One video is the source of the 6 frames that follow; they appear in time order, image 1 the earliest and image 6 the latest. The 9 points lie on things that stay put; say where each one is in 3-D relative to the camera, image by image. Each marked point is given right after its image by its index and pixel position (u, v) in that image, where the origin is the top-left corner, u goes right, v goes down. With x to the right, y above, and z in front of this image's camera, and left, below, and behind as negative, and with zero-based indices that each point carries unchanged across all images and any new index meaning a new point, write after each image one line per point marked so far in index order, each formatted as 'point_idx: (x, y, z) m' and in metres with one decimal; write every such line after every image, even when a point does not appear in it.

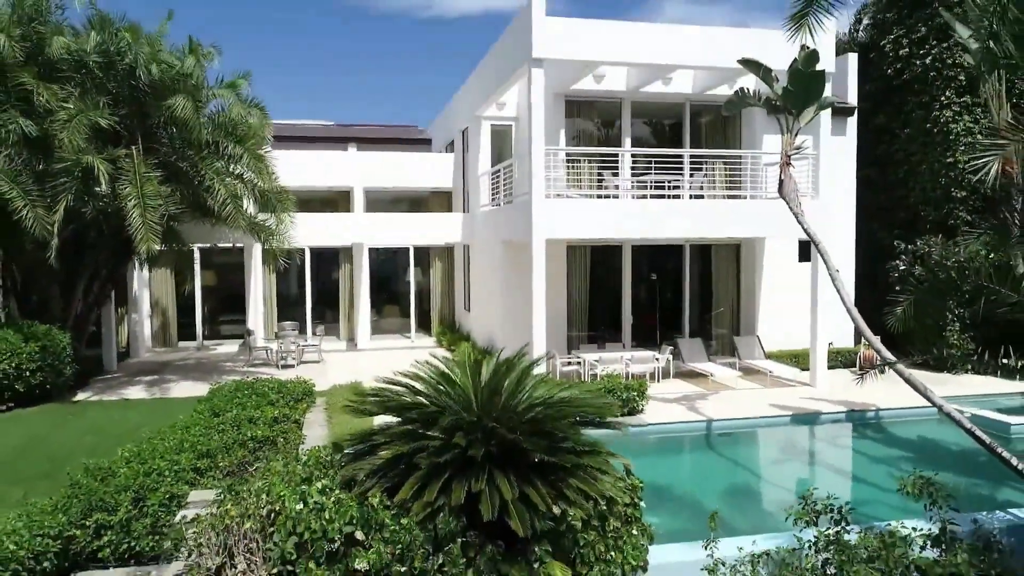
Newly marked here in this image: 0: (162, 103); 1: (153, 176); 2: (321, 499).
0: (-5.0, +2.7, +11.2) m
1: (-4.9, +1.5, +10.7) m
2: (-1.2, -1.3, +4.7) m
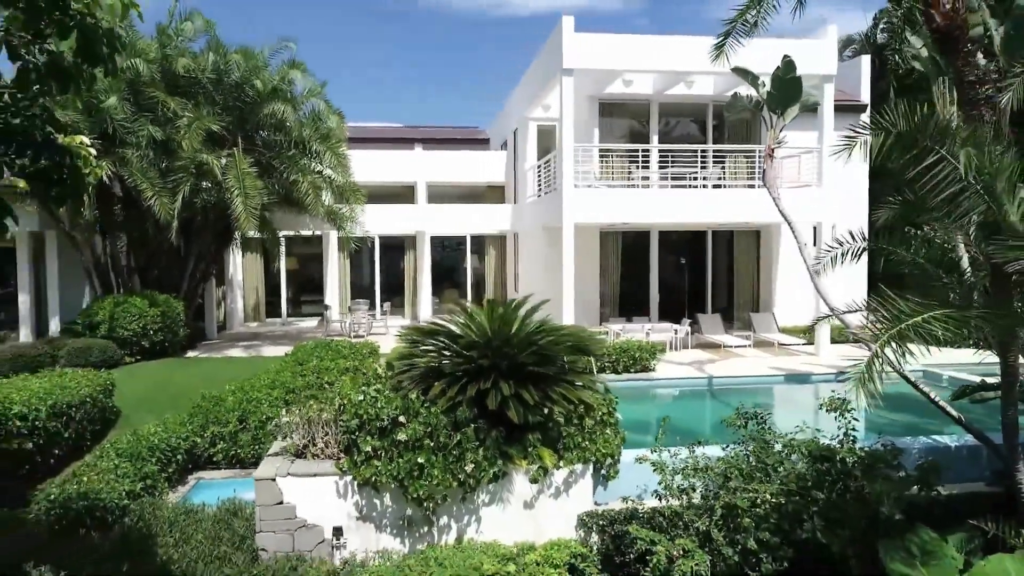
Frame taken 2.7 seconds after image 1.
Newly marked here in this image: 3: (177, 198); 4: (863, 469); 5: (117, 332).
0: (-4.4, +3.1, +13.4) m
1: (-4.4, +1.9, +12.9) m
2: (-1.2, -0.9, +6.6) m
3: (-5.3, +1.4, +12.2) m
4: (+2.8, -1.5, +6.1) m
5: (-6.2, -0.7, +12.1) m
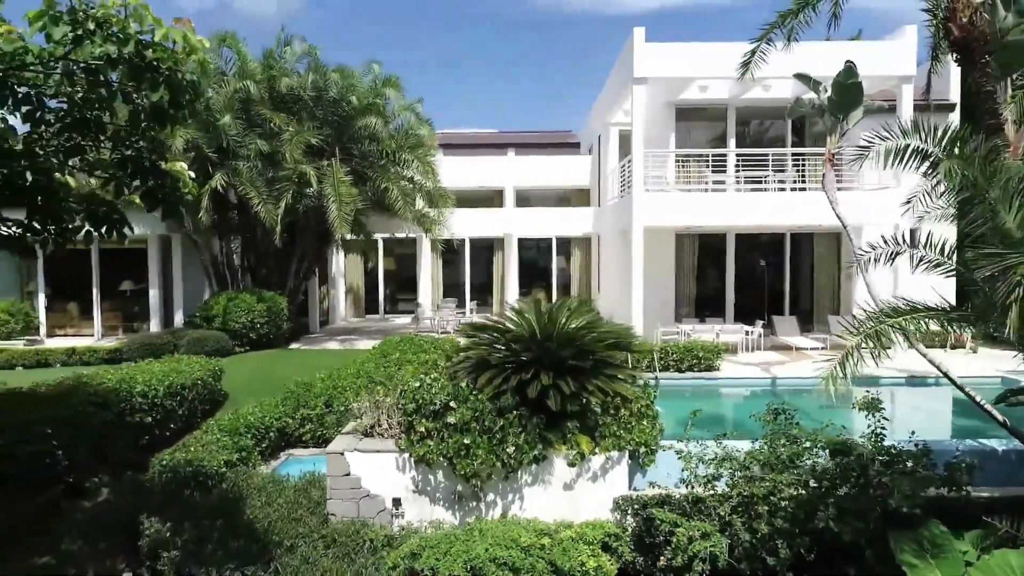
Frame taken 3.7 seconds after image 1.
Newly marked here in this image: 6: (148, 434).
0: (-3.0, +3.1, +14.6) m
1: (-3.0, +2.0, +14.0) m
2: (-0.8, -0.9, +7.4) m
3: (-4.1, +1.5, +13.6) m
4: (+3.1, -1.5, +6.4) m
5: (-5.0, -0.6, +13.6) m
6: (-4.4, -1.7, +9.3) m
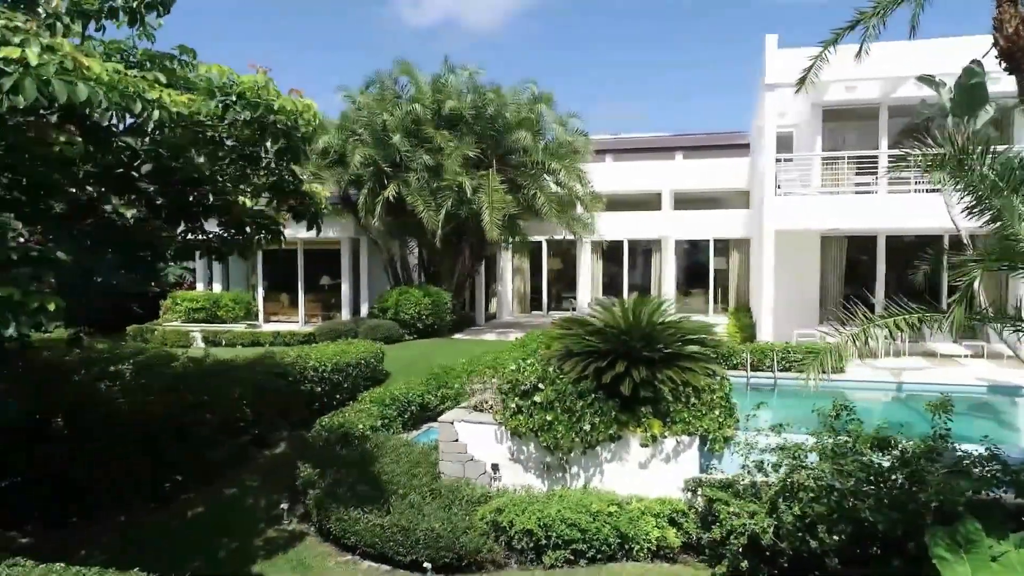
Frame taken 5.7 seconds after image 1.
0: (0.0, +3.2, +16.1) m
1: (-0.2, +2.0, +15.6) m
2: (+0.2, -0.9, +8.6) m
3: (-1.4, +1.5, +15.4) m
4: (+3.6, -1.6, +6.6) m
5: (-2.3, -0.5, +15.6) m
6: (-2.8, -1.7, +11.3) m
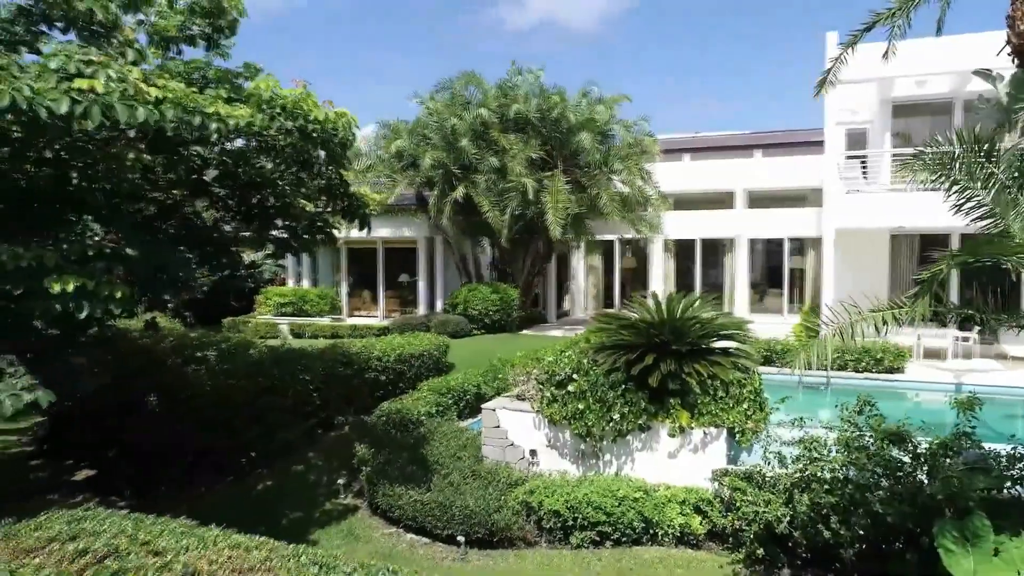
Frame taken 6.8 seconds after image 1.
0: (+1.4, +3.2, +16.5) m
1: (+1.1, +2.1, +16.0) m
2: (+0.6, -0.8, +9.0) m
3: (-0.1, +1.6, +16.0) m
4: (+3.8, -1.5, +6.6) m
5: (-0.9, -0.5, +16.3) m
6: (-2.0, -1.6, +12.1) m
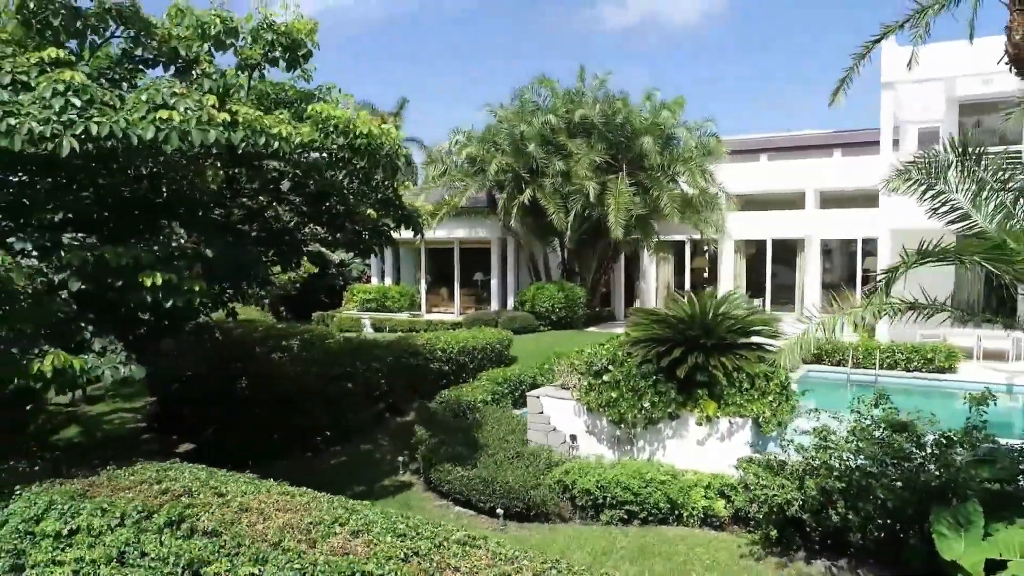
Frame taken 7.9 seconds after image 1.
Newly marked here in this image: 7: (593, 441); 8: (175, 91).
0: (+2.9, +3.2, +17.0) m
1: (+2.5, +2.1, +16.5) m
2: (+1.1, -0.8, +9.7) m
3: (+1.3, +1.6, +16.6) m
4: (+4.0, -1.5, +6.9) m
5: (+0.5, -0.4, +17.1) m
6: (-1.1, -1.5, +13.1) m
7: (+1.0, -1.9, +9.6) m
8: (-2.8, +1.7, +6.5) m
